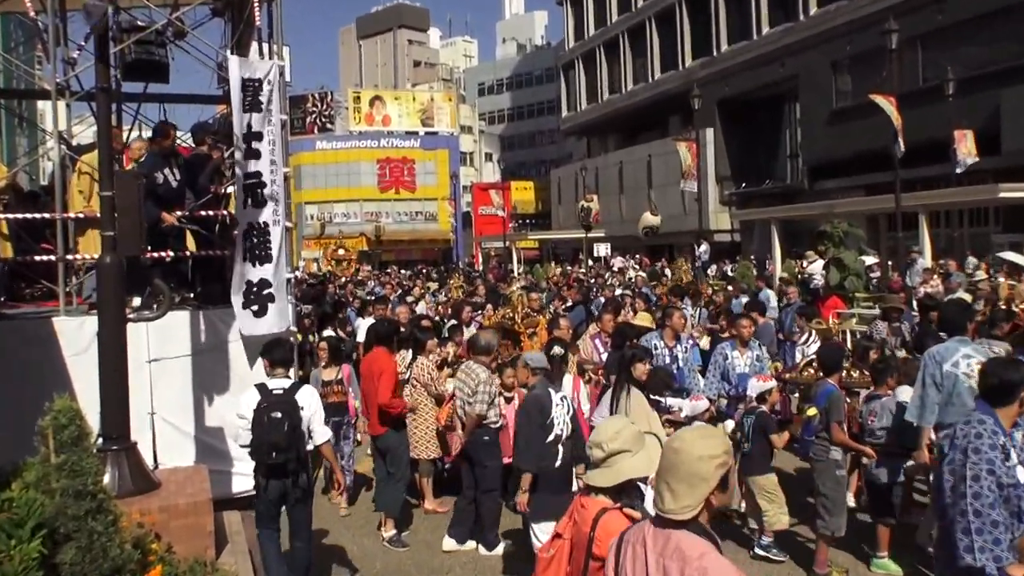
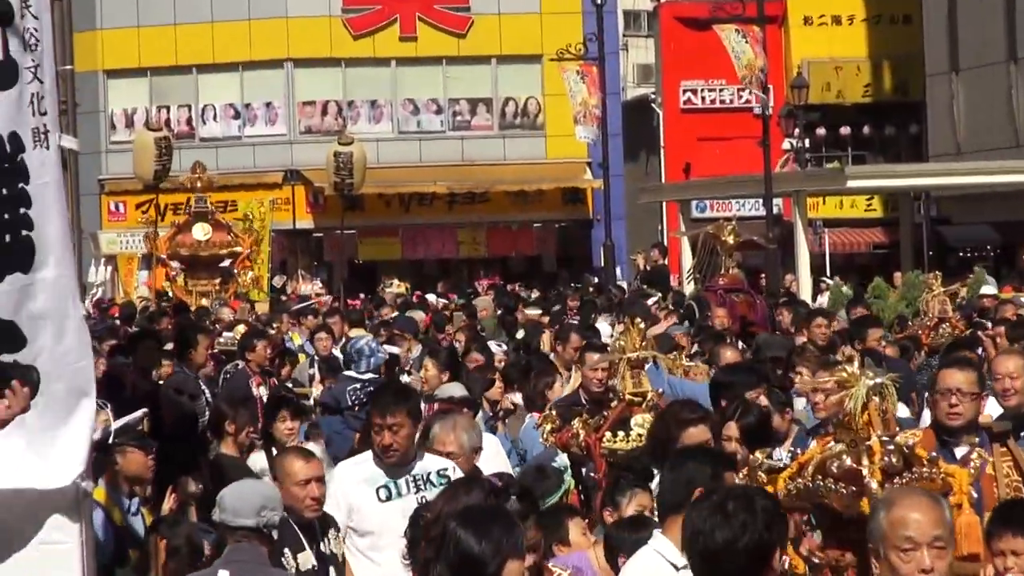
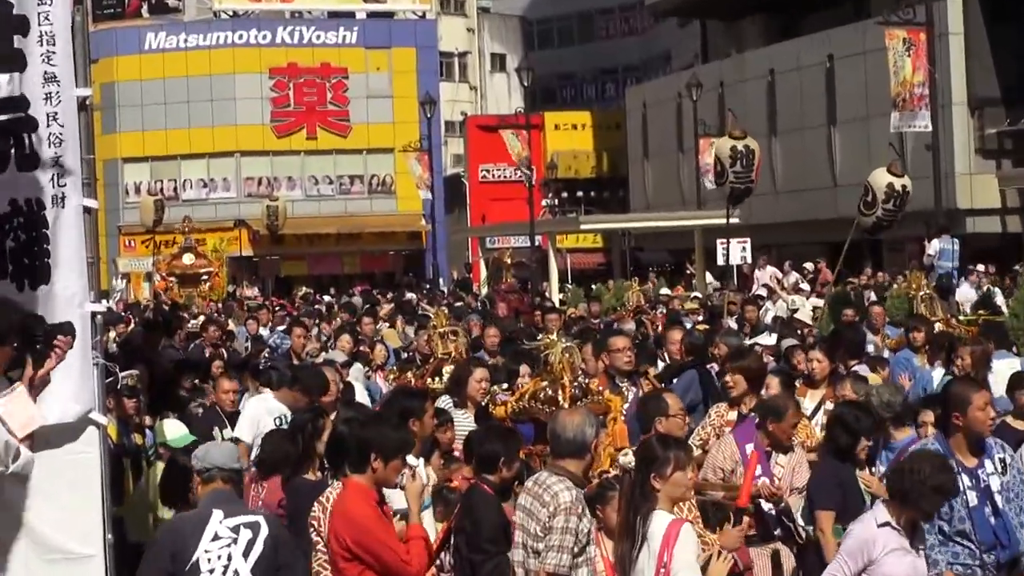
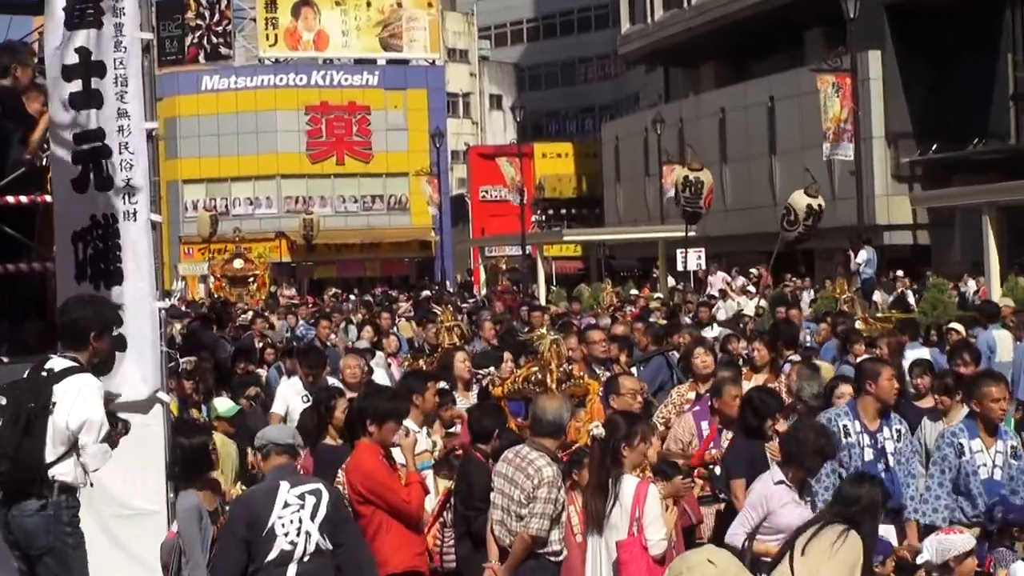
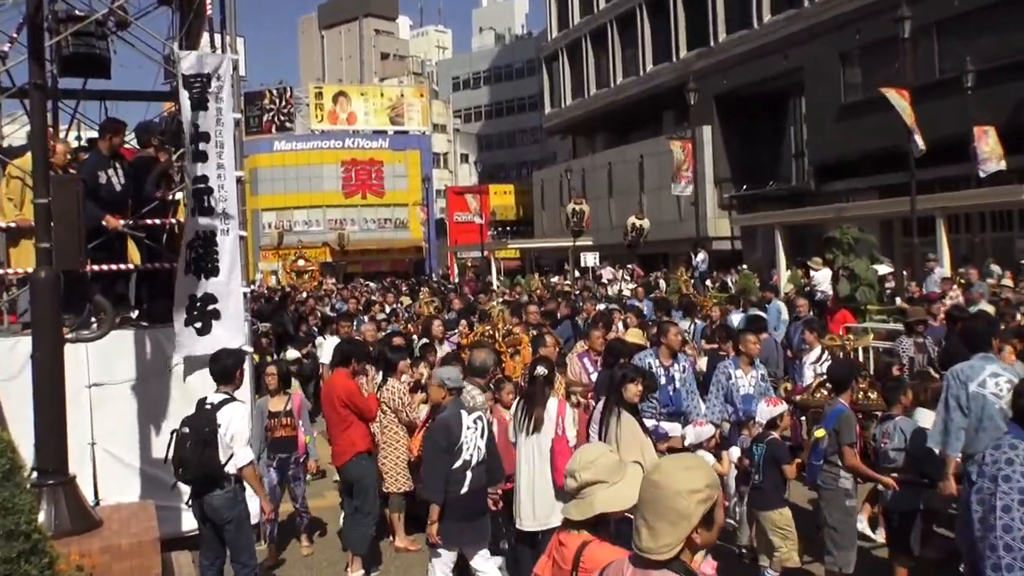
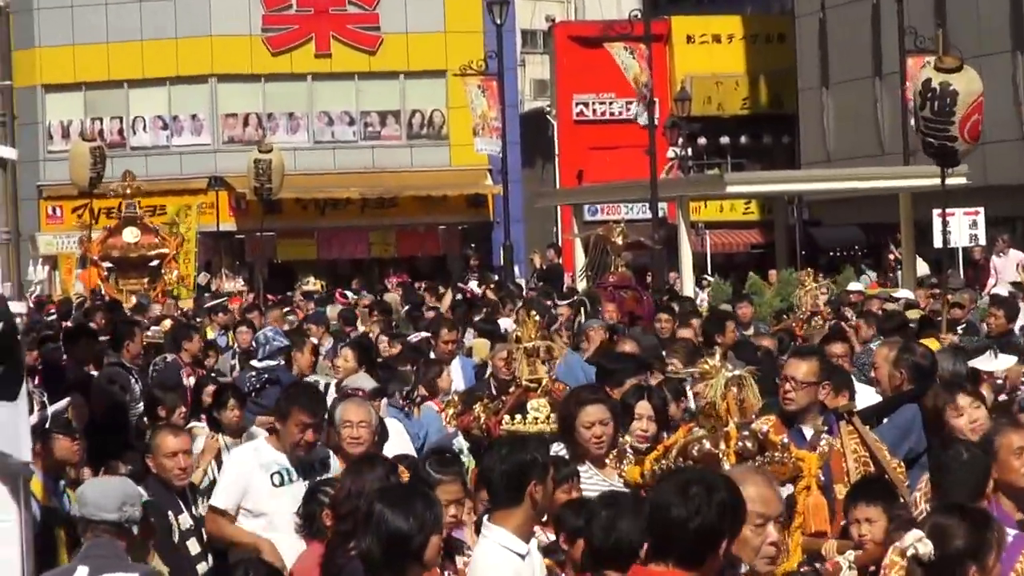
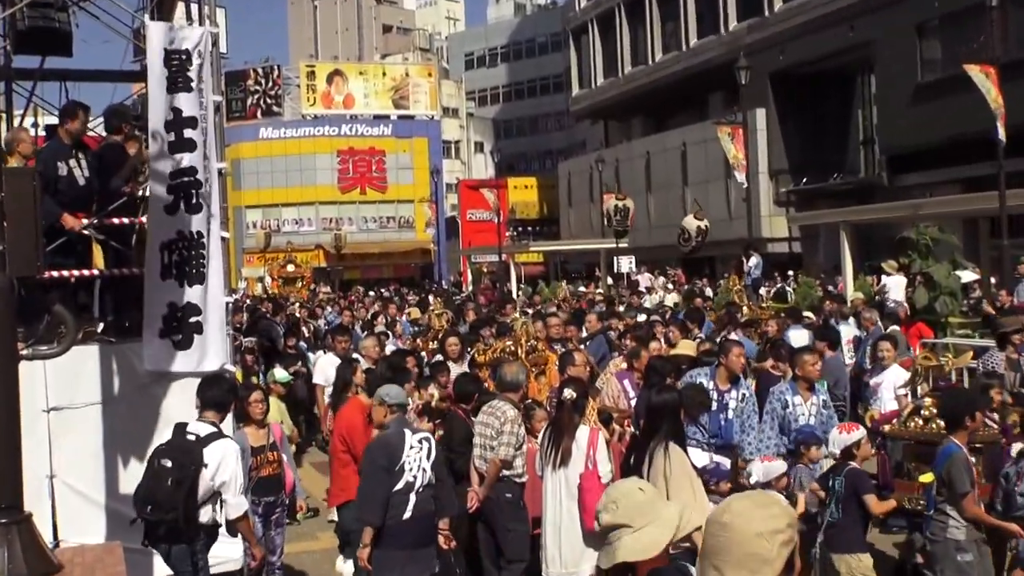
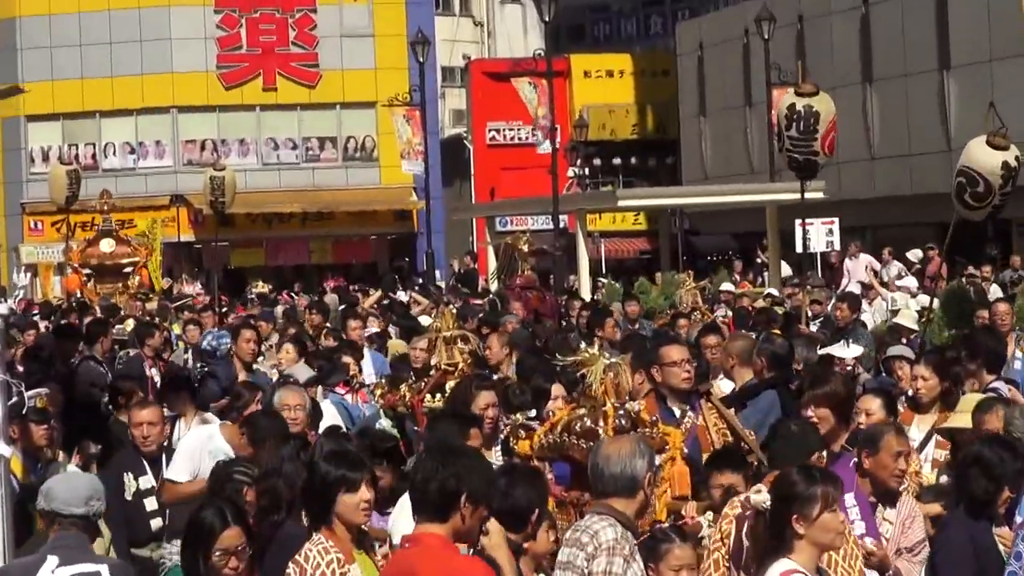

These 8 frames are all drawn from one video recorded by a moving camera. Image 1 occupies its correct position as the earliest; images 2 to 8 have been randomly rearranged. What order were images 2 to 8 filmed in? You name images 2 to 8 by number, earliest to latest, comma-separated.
5, 7, 4, 3, 8, 6, 2
